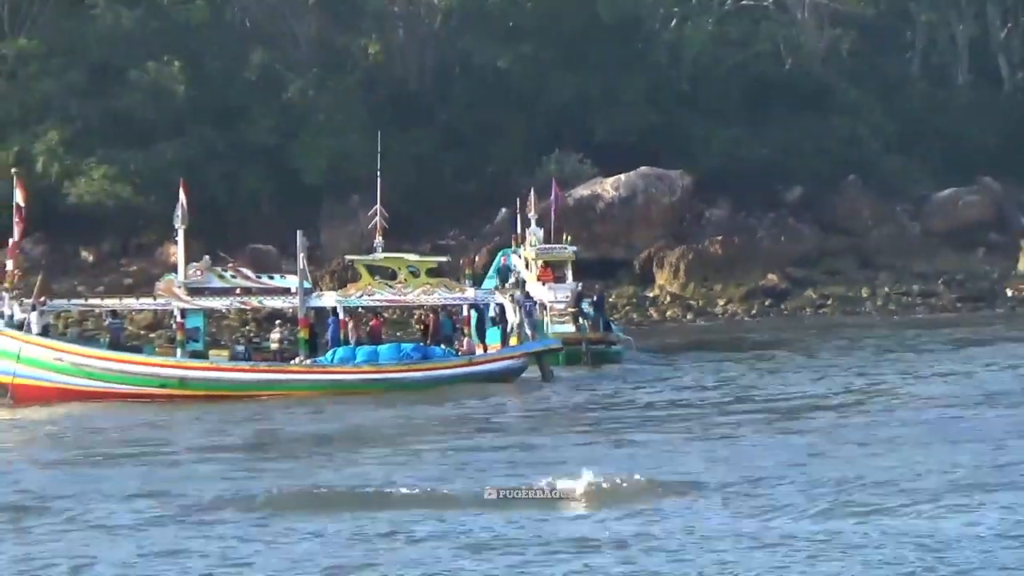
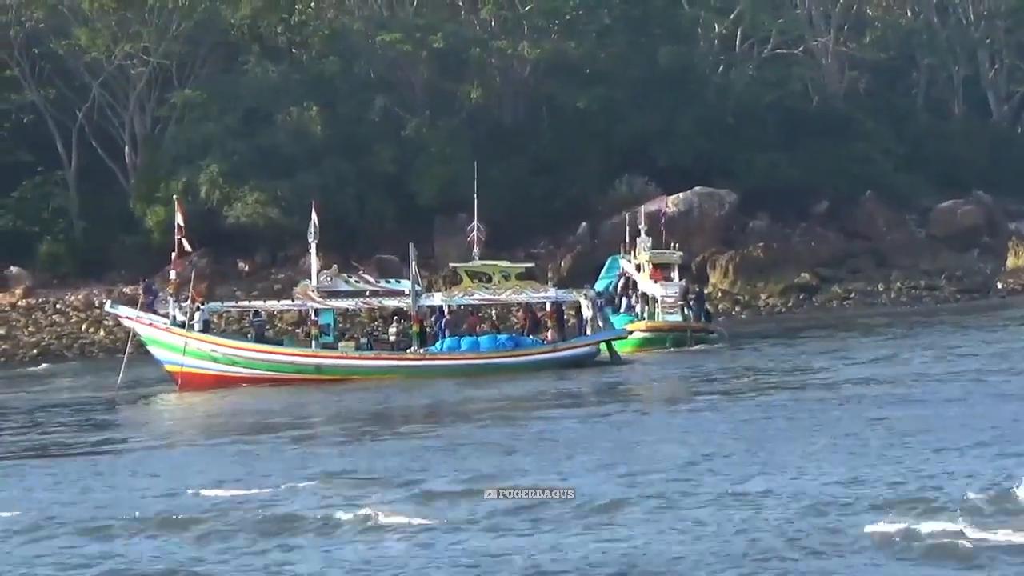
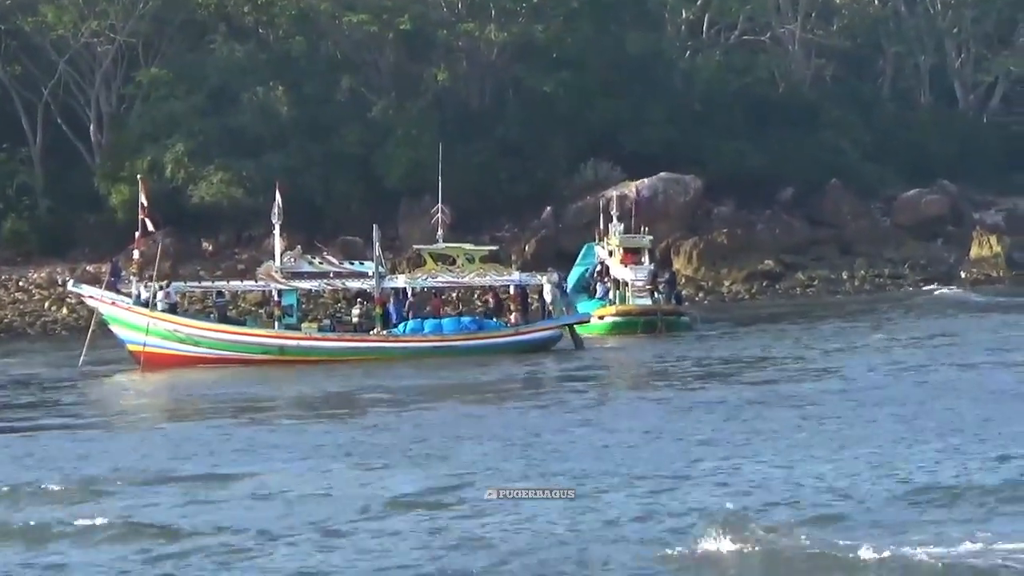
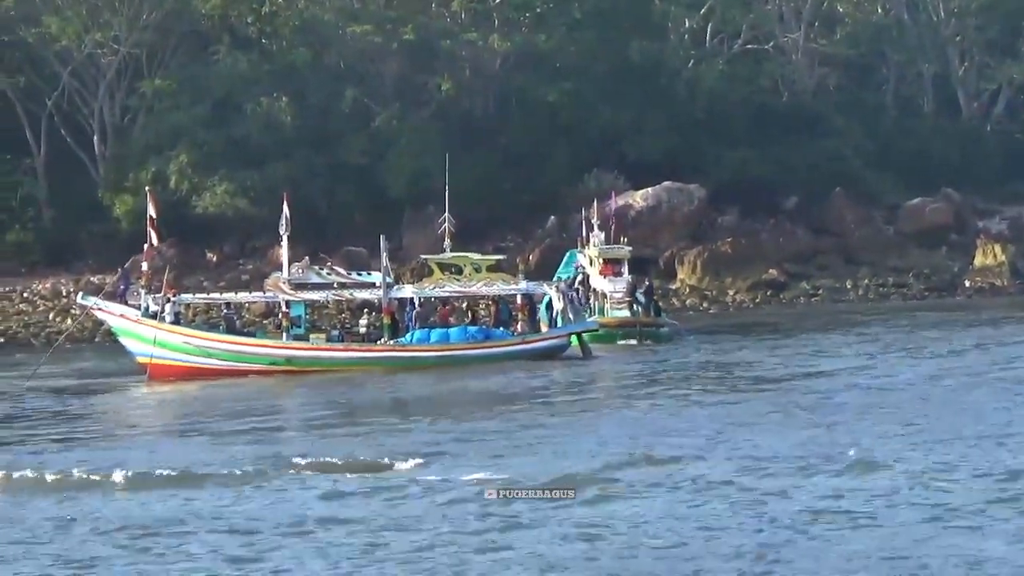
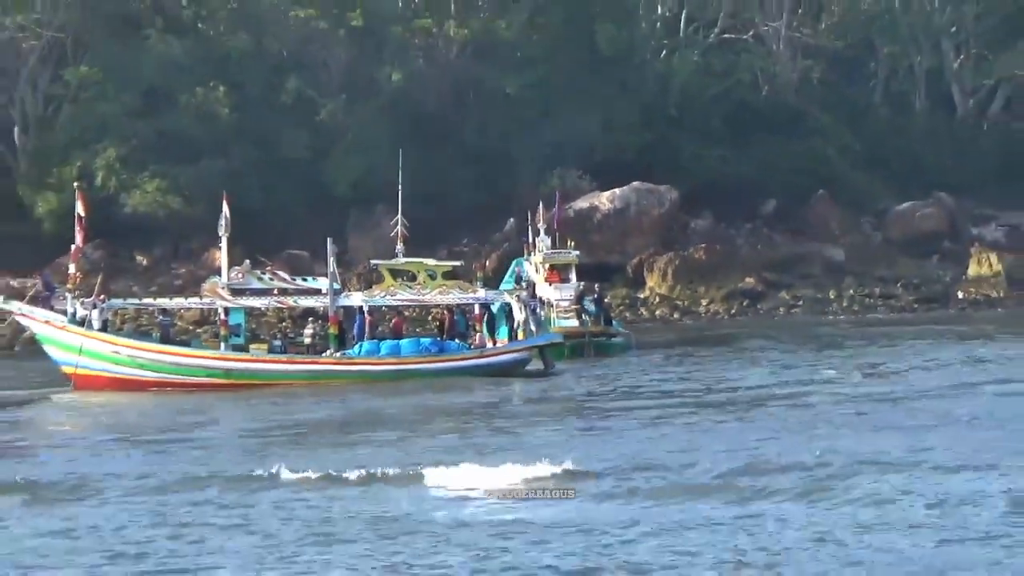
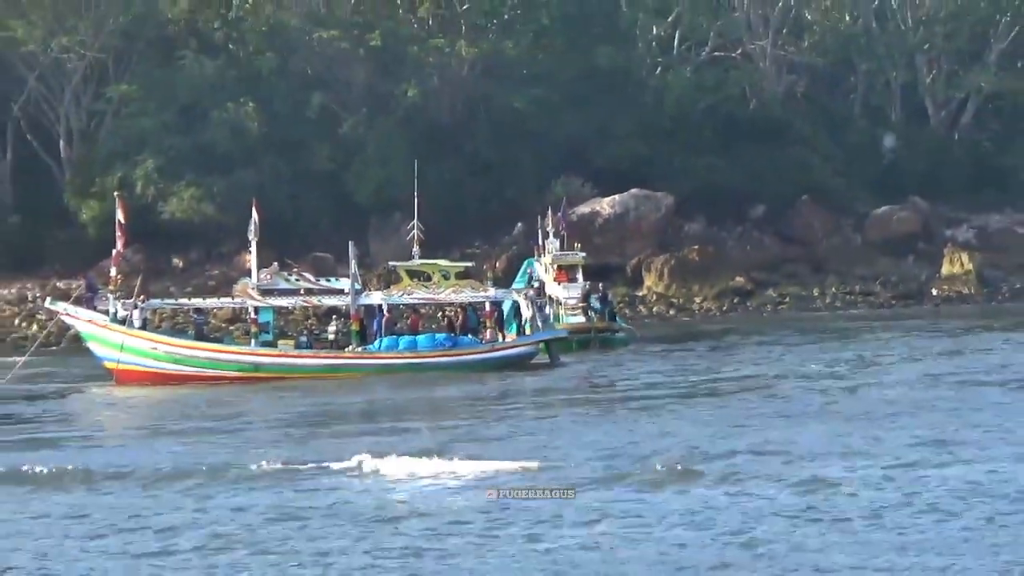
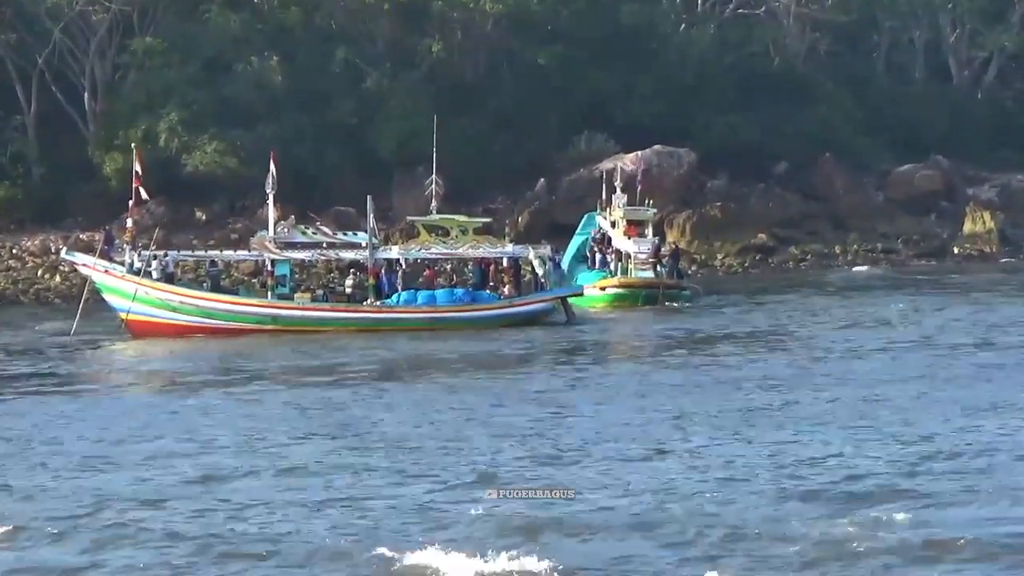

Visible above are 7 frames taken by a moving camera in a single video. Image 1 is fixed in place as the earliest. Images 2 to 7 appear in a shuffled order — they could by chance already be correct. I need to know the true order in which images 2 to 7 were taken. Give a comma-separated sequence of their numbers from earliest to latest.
5, 6, 4, 2, 3, 7
